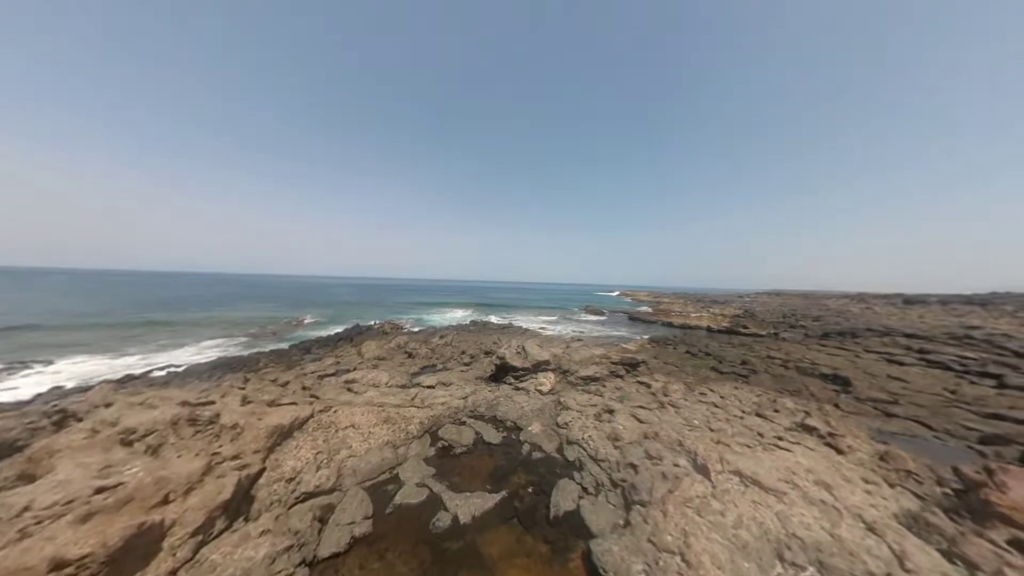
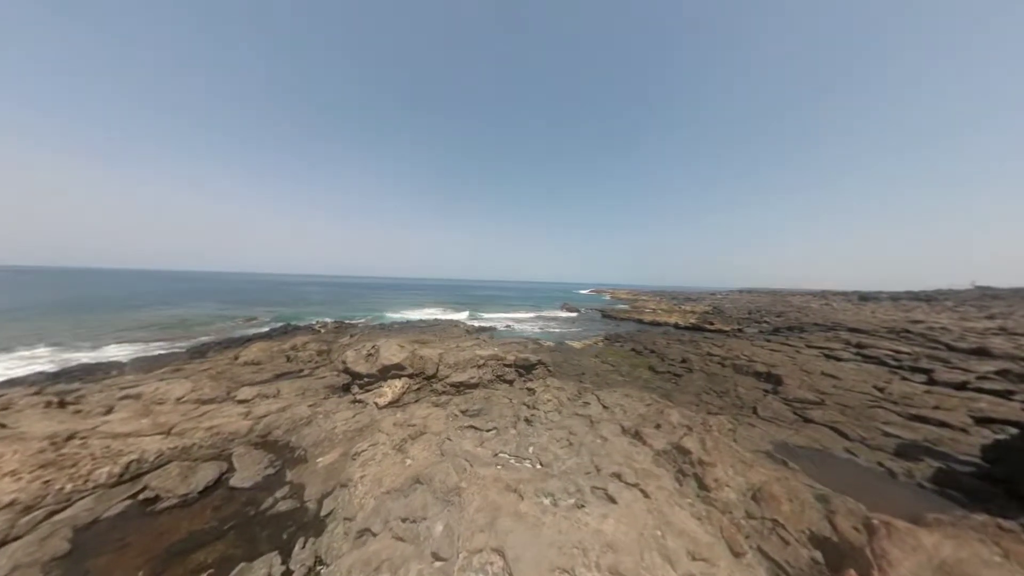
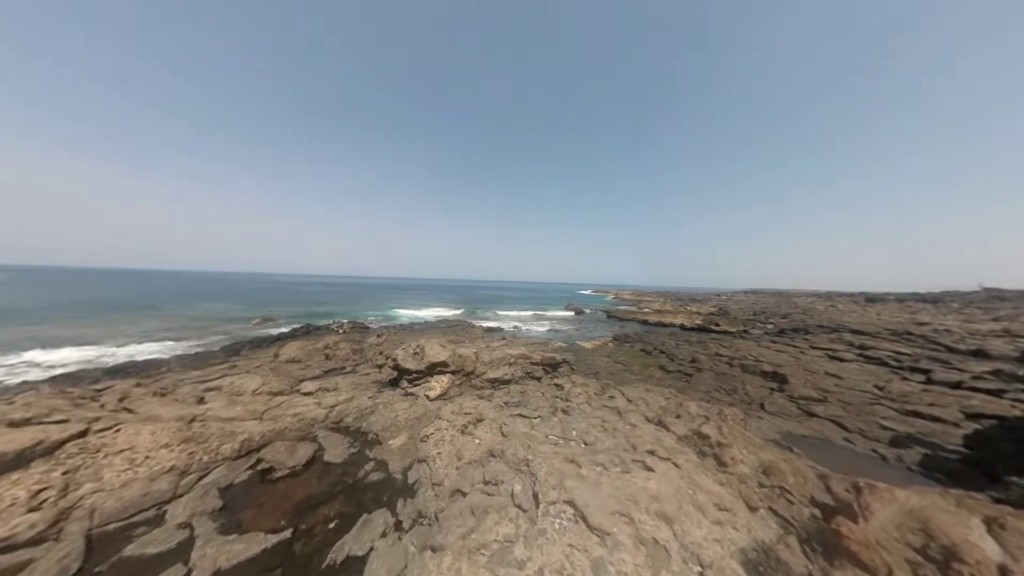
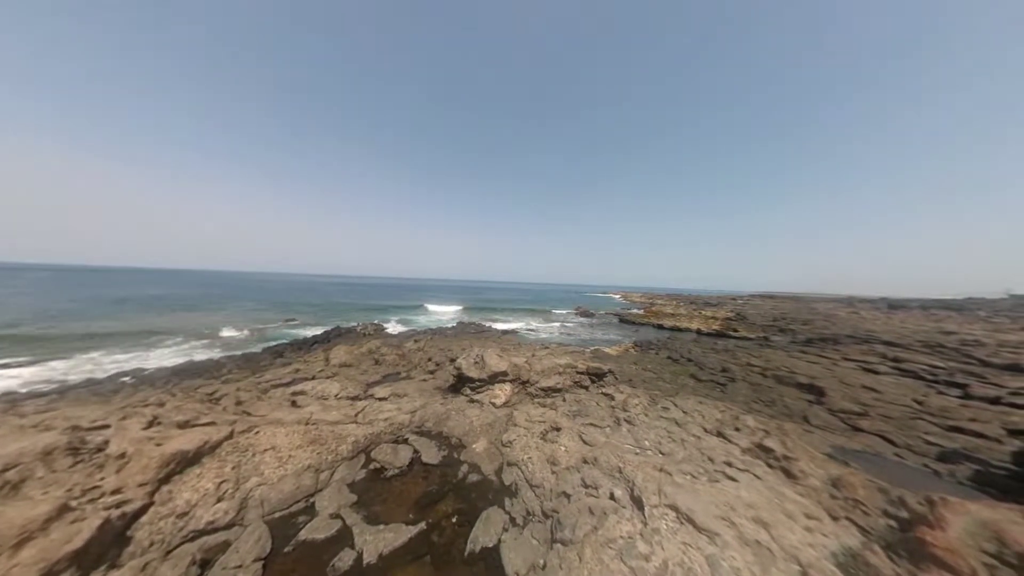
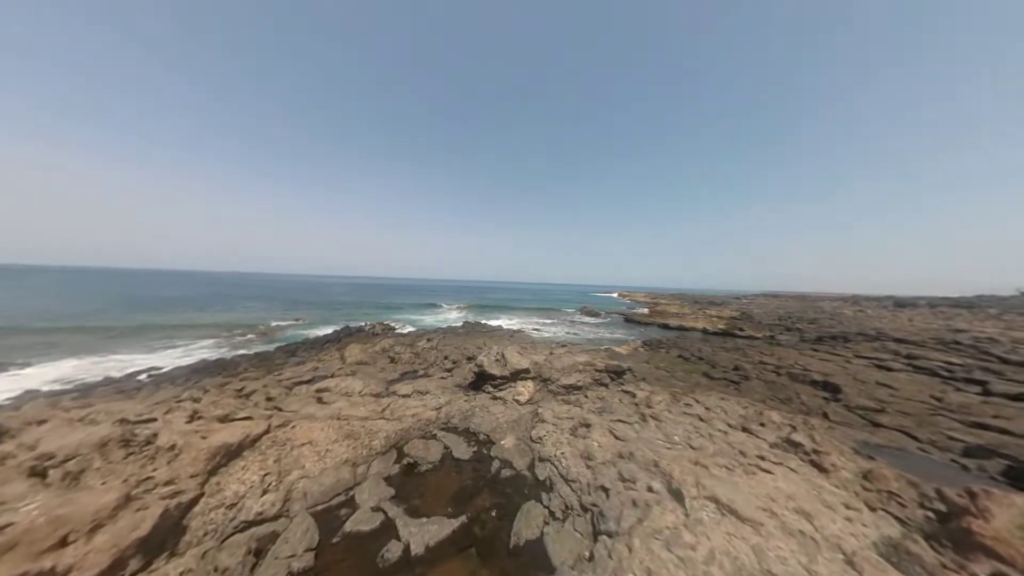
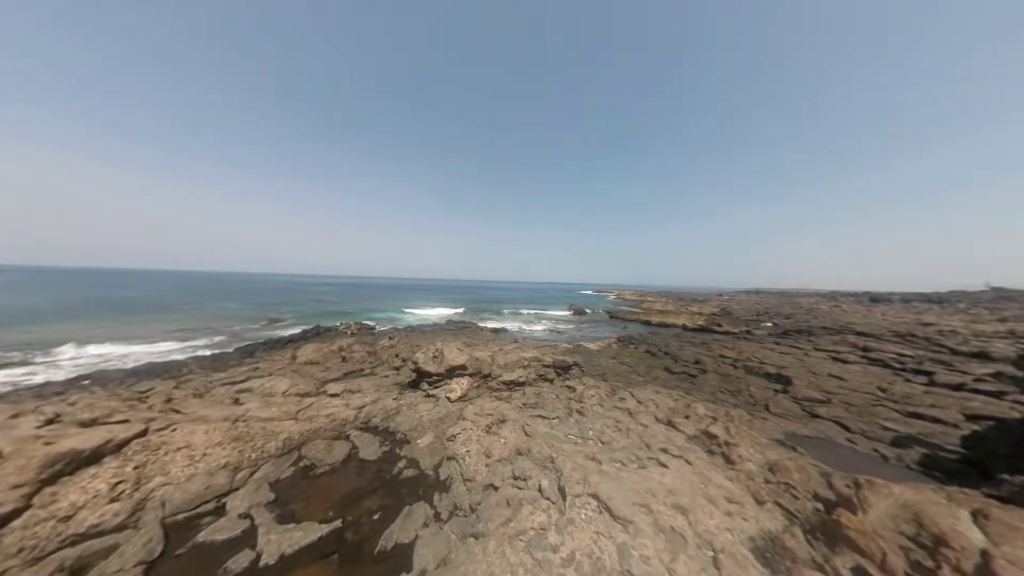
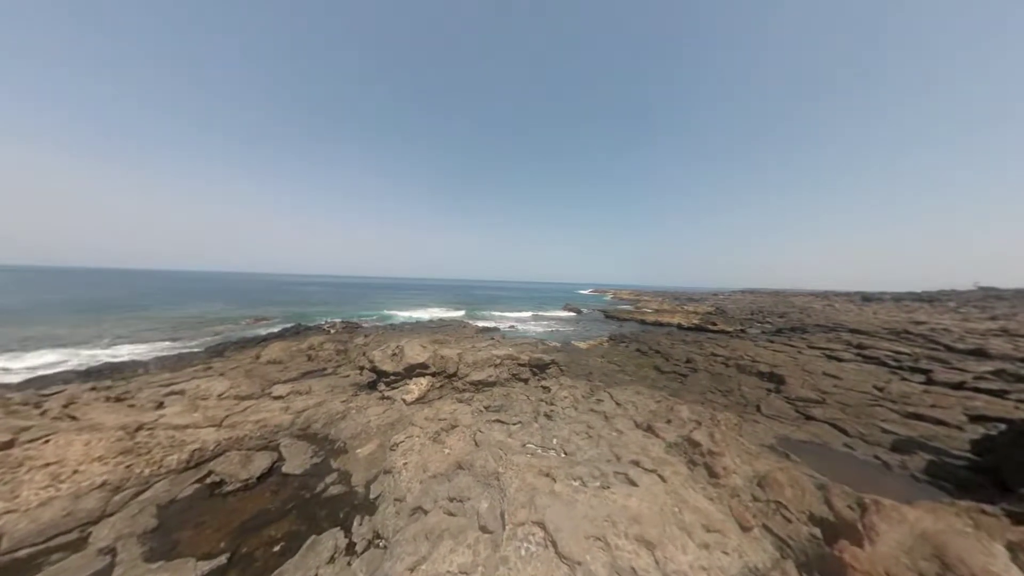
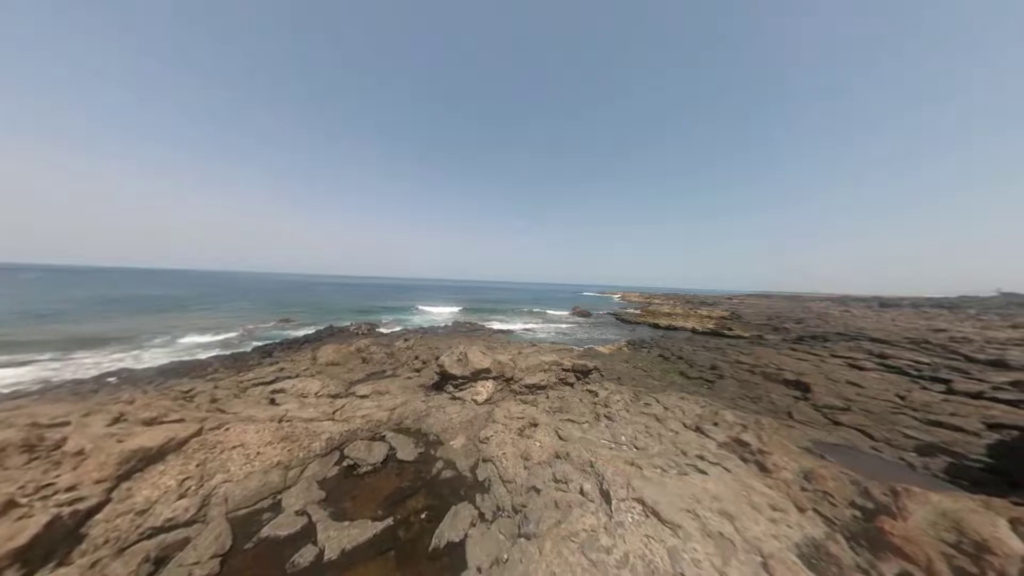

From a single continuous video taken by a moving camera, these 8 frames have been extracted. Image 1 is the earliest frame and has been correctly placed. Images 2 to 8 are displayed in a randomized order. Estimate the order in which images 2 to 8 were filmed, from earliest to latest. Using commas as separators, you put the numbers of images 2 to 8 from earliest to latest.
5, 4, 8, 6, 3, 7, 2
